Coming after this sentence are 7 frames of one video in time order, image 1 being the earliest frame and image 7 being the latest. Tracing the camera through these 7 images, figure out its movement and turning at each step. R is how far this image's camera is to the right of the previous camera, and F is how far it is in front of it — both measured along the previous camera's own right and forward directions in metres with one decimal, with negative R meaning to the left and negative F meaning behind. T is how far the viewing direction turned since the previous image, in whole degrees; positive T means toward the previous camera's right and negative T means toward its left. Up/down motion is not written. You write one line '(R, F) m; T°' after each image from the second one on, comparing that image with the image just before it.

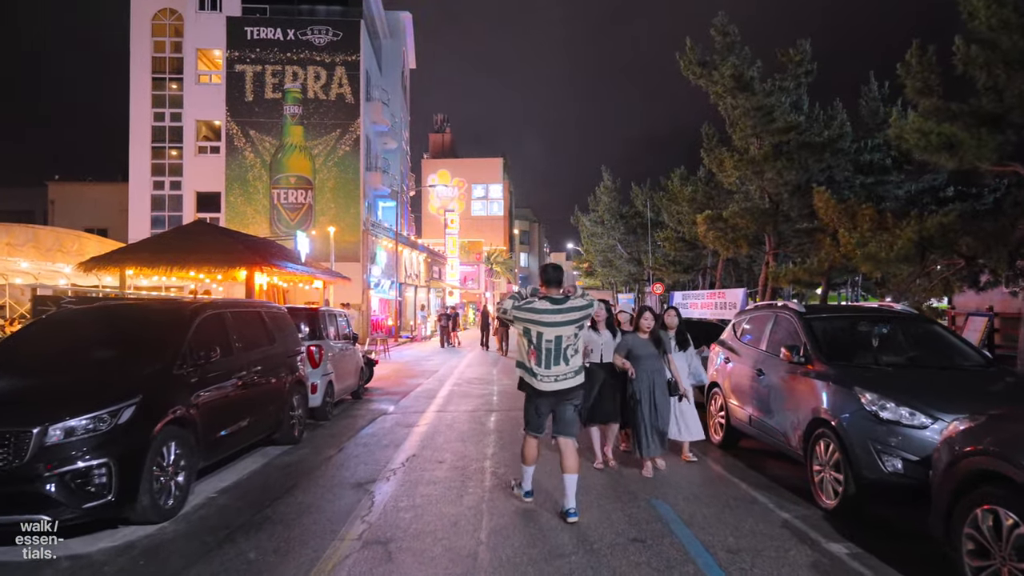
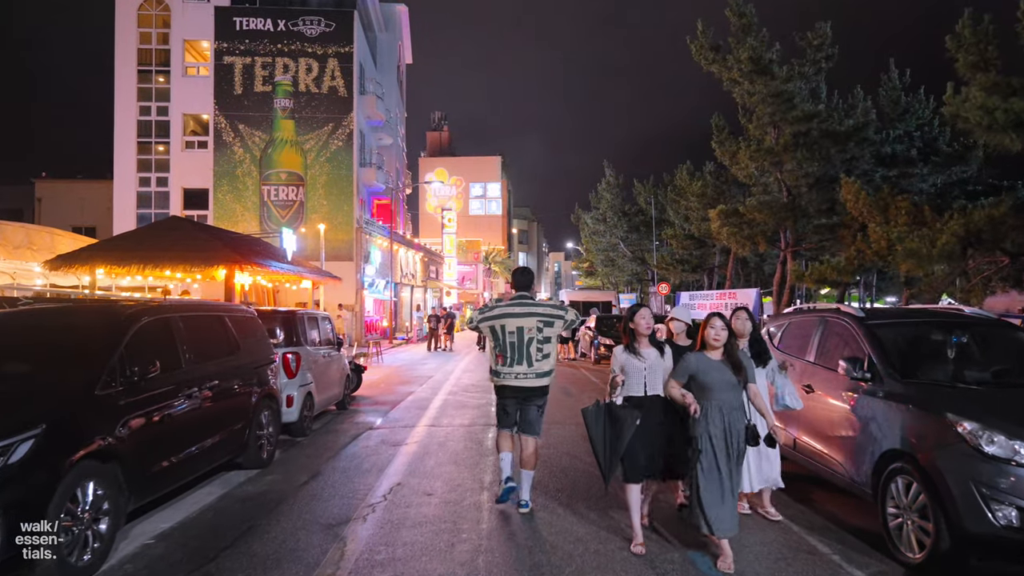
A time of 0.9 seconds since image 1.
(0.0, +1.3) m; 0°
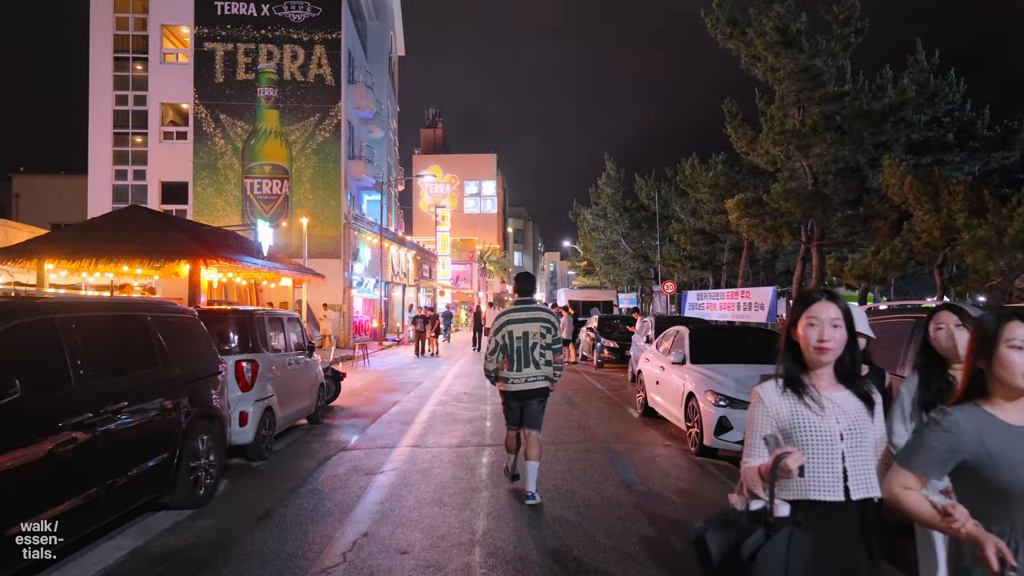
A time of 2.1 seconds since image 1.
(0.0, +1.7) m; 0°
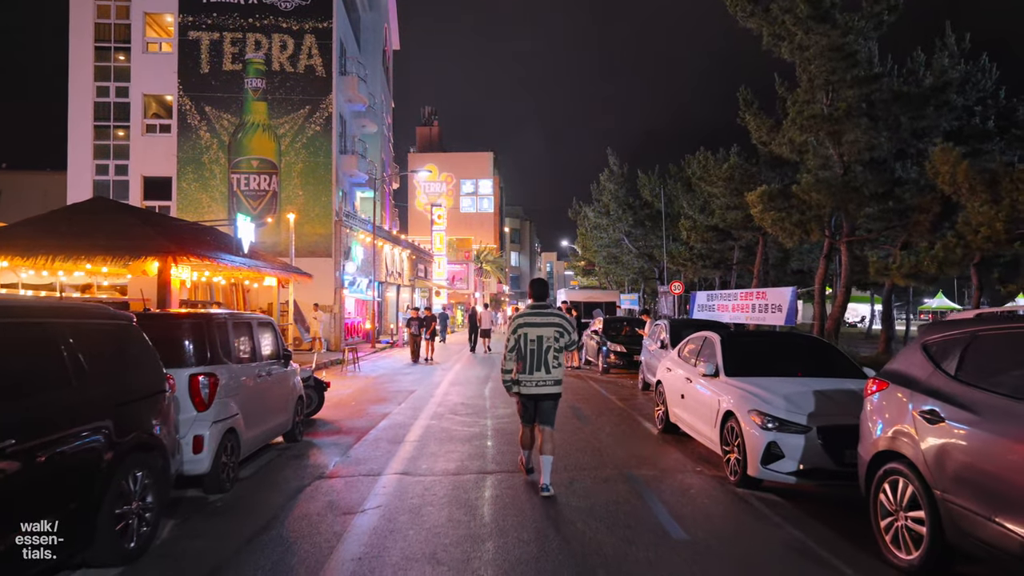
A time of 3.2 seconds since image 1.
(-0.1, +1.4) m; 0°
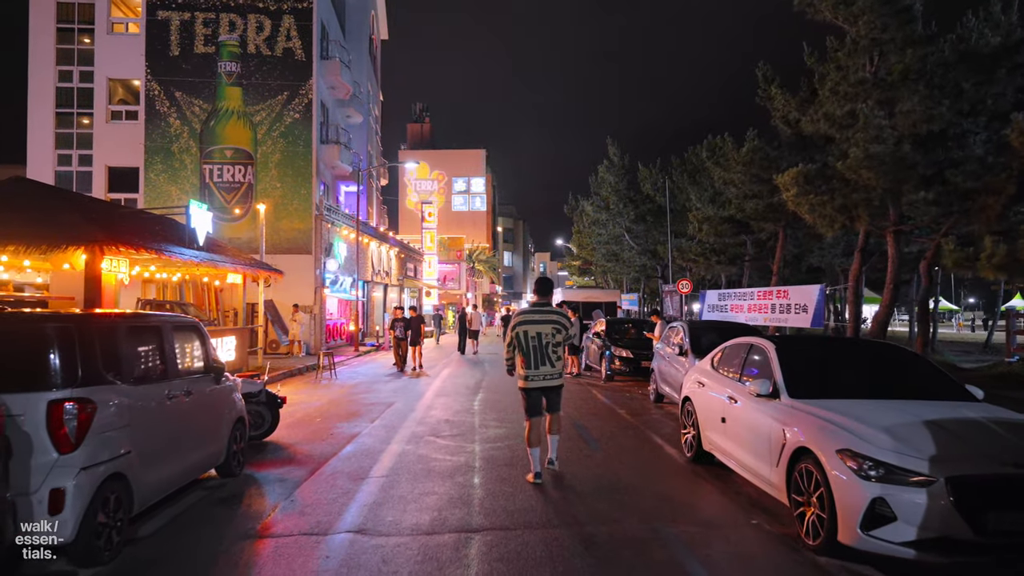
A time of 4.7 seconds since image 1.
(0.0, +2.1) m; +1°
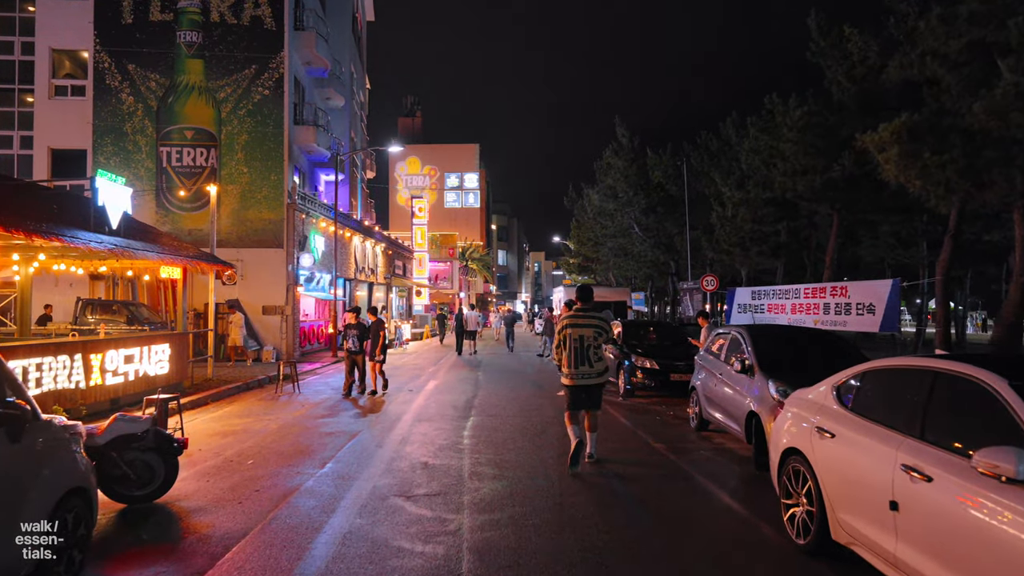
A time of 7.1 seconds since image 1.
(-0.1, +3.2) m; +1°
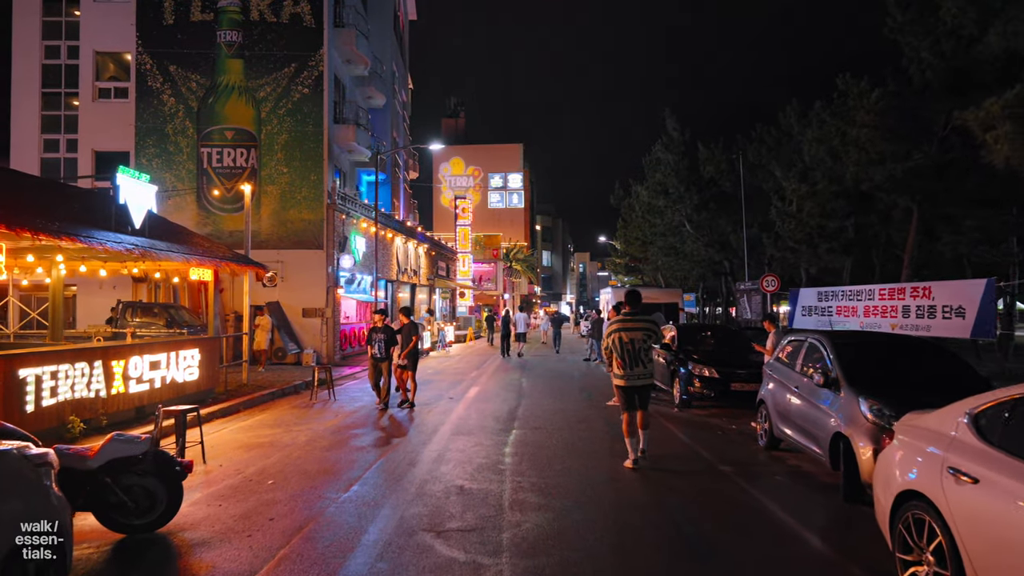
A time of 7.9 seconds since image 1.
(0.0, +1.0) m; -4°
